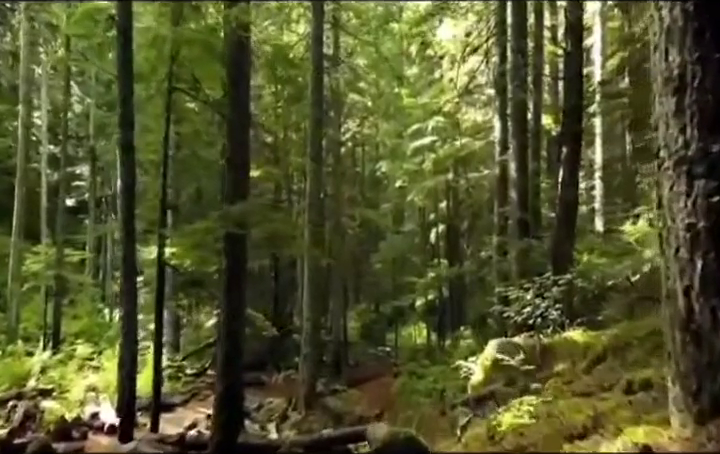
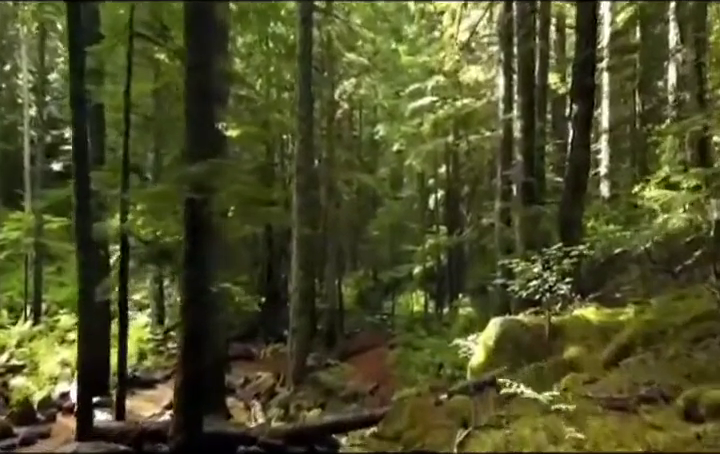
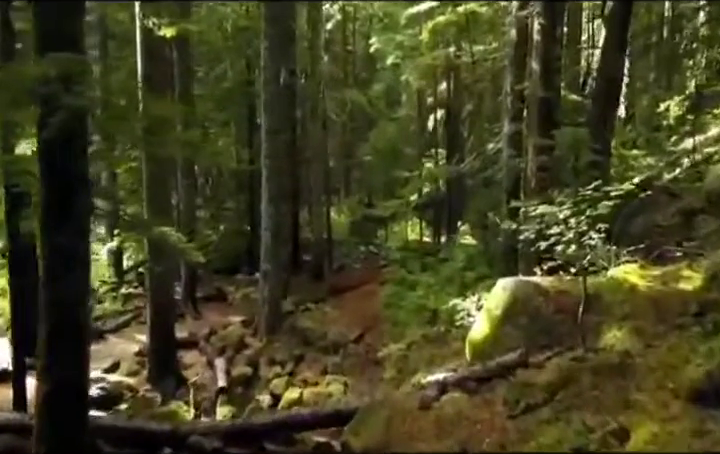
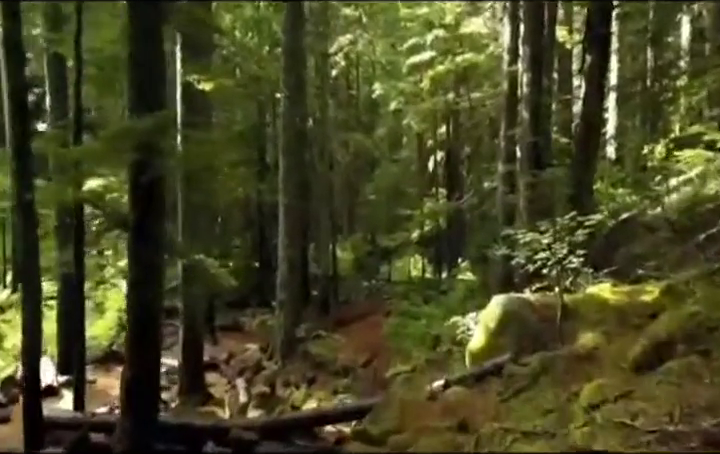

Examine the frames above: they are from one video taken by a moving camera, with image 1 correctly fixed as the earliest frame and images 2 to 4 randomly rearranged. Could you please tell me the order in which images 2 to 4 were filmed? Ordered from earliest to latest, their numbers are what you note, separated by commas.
2, 4, 3
